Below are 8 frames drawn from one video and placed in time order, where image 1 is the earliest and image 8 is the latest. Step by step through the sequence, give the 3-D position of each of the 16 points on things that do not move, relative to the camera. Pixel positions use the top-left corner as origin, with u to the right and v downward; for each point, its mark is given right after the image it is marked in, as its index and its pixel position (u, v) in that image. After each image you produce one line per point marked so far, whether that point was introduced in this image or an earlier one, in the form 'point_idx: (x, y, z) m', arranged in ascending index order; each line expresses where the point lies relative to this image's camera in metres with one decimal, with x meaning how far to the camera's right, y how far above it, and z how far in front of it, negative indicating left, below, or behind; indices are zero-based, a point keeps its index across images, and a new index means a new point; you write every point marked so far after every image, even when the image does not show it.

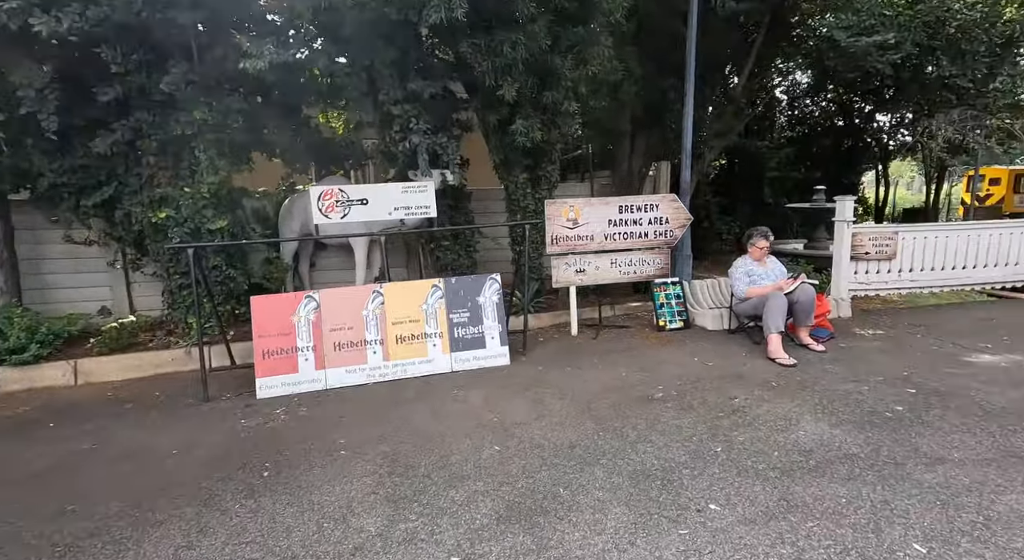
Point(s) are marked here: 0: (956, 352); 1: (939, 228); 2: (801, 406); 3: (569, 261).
0: (+3.5, -0.6, +4.2) m
1: (+4.9, +0.6, +6.1) m
2: (+1.7, -0.7, +3.0) m
3: (+0.5, +0.2, +4.5) m
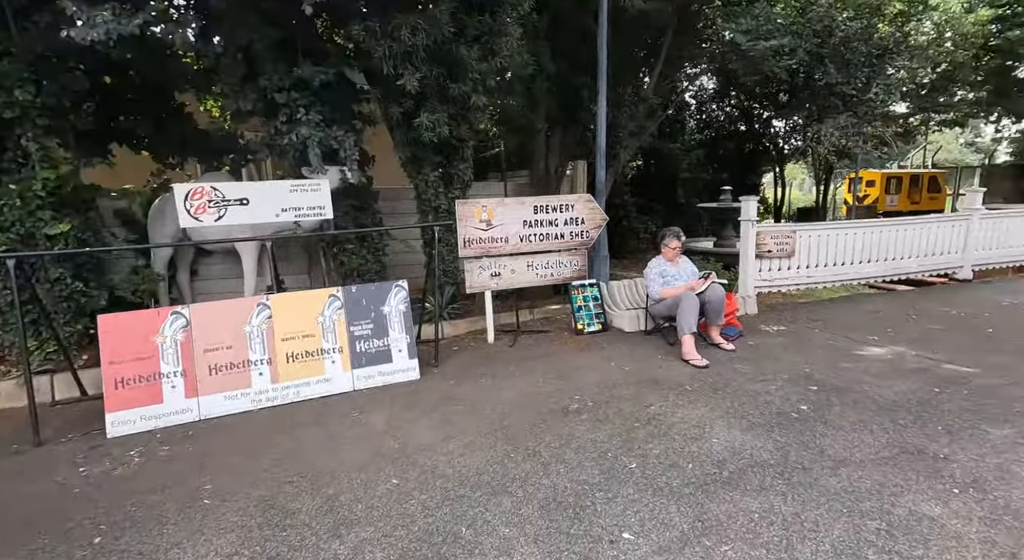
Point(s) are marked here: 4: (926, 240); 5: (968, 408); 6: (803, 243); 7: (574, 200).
0: (+2.8, -0.5, +4.4) m
1: (+3.9, +0.7, +6.5) m
2: (+1.1, -0.7, +3.0) m
3: (-0.2, +0.1, +4.3) m
4: (+5.7, +0.6, +7.2) m
5: (+2.7, -0.7, +3.1) m
6: (+3.5, +0.4, +6.3) m
7: (+0.5, +0.7, +4.6) m
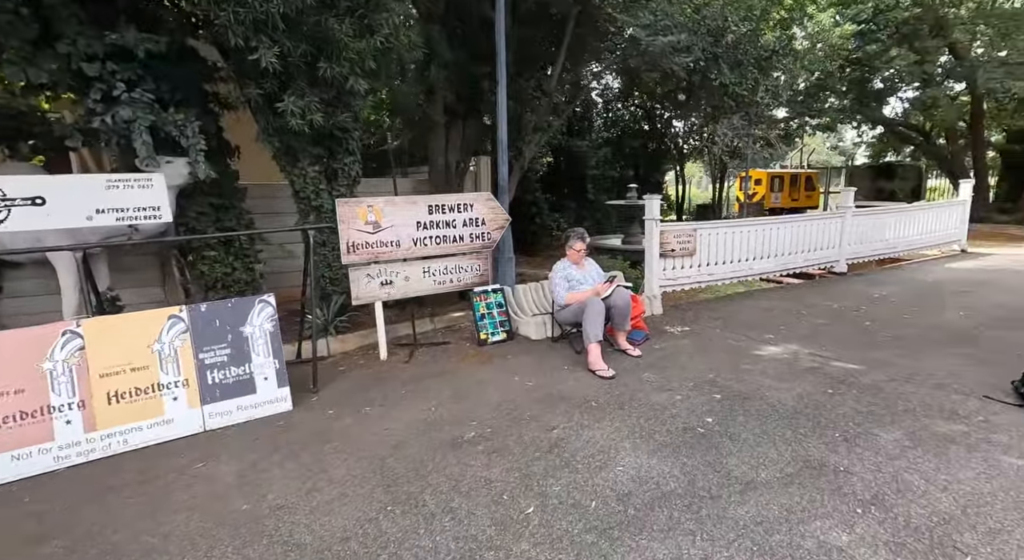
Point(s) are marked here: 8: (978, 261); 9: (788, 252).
0: (+2.0, -0.6, +4.4) m
1: (+2.7, +0.7, +6.6) m
2: (+0.6, -0.8, +2.8) m
3: (-1.0, +0.1, +3.8) m
4: (+4.3, +0.6, +7.7) m
5: (+2.1, -0.8, +3.1) m
6: (+2.3, +0.5, +6.4) m
7: (-0.3, +0.6, +4.2) m
8: (+8.2, +0.4, +9.3) m
9: (+3.9, +0.4, +7.4) m
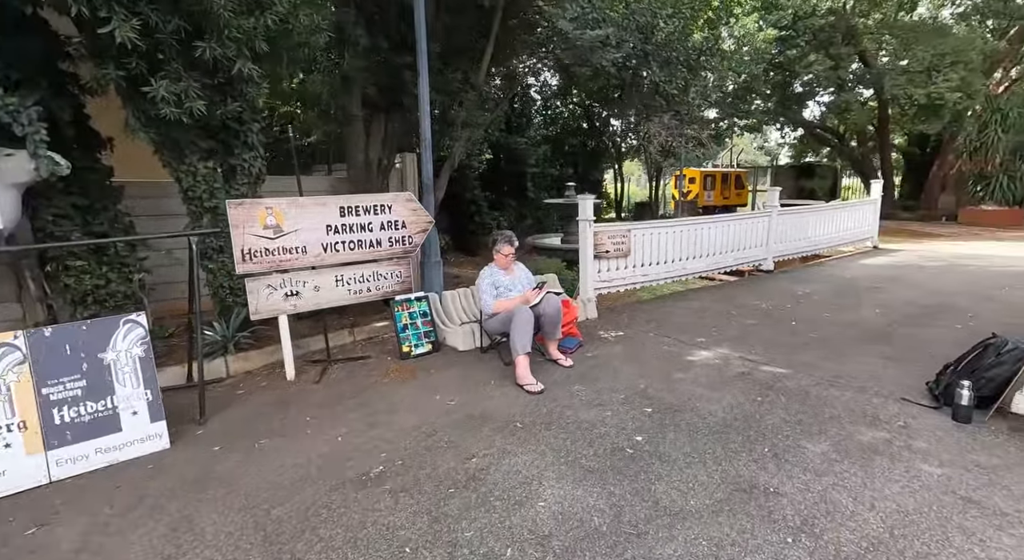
0: (+1.4, -0.6, +4.3) m
1: (+1.9, +0.7, +6.6) m
2: (+0.2, -0.9, +2.6) m
3: (-1.5, 0.0, +3.4) m
4: (+3.4, +0.6, +7.8) m
5: (+1.6, -0.8, +3.1) m
6: (+1.5, +0.4, +6.4) m
7: (-0.9, +0.6, +3.9) m
8: (+7.0, +0.5, +9.9) m
9: (+3.0, +0.4, +7.5) m
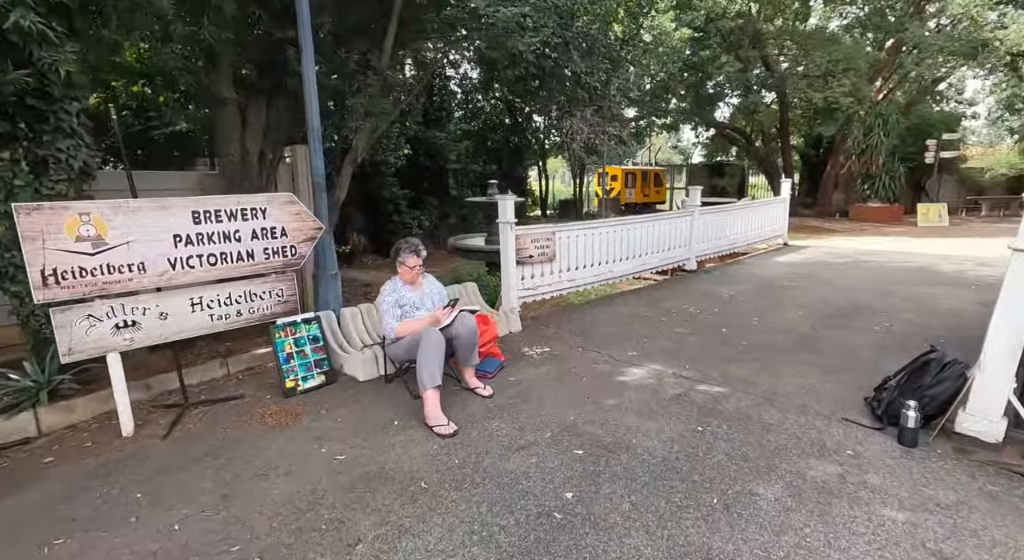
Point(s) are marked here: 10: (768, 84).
0: (+0.7, -0.7, +3.9) m
1: (+0.9, +0.6, +6.3) m
2: (-0.2, -1.0, +2.0) m
3: (-2.0, -0.1, +2.6) m
4: (+2.2, +0.6, +7.6) m
5: (+1.1, -0.9, +2.7) m
6: (+0.6, +0.4, +5.9) m
7: (-1.5, +0.5, +3.2) m
8: (+5.5, +0.5, +10.2) m
9: (+1.8, +0.4, +7.3) m
10: (+7.3, +5.5, +15.0) m
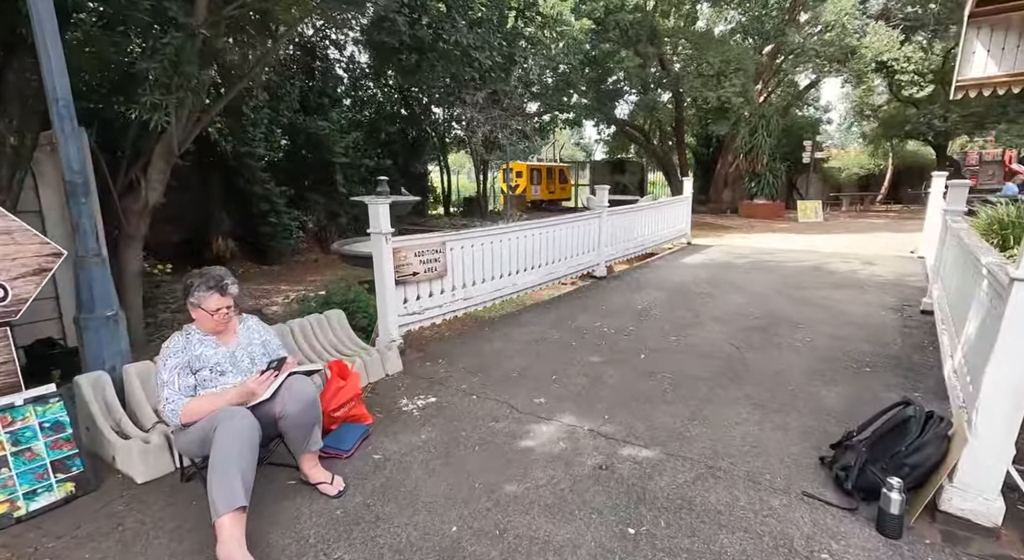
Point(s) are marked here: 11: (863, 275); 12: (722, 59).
0: (0.0, -0.9, +3.0) m
1: (-0.3, +0.5, +5.3) m
2: (-0.6, -1.2, +1.0) m
3: (-2.5, -0.4, +1.2) m
4: (+0.8, +0.5, +6.9) m
5: (+0.6, -1.1, +1.9) m
6: (-0.5, +0.2, +5.0) m
7: (-2.1, +0.2, +1.9) m
8: (+3.6, +0.5, +10.0) m
9: (+0.5, +0.2, +6.5) m
10: (+4.4, +5.6, +15.0) m
11: (+5.0, 0.0, +7.5) m
12: (+5.5, +5.8, +13.8) m
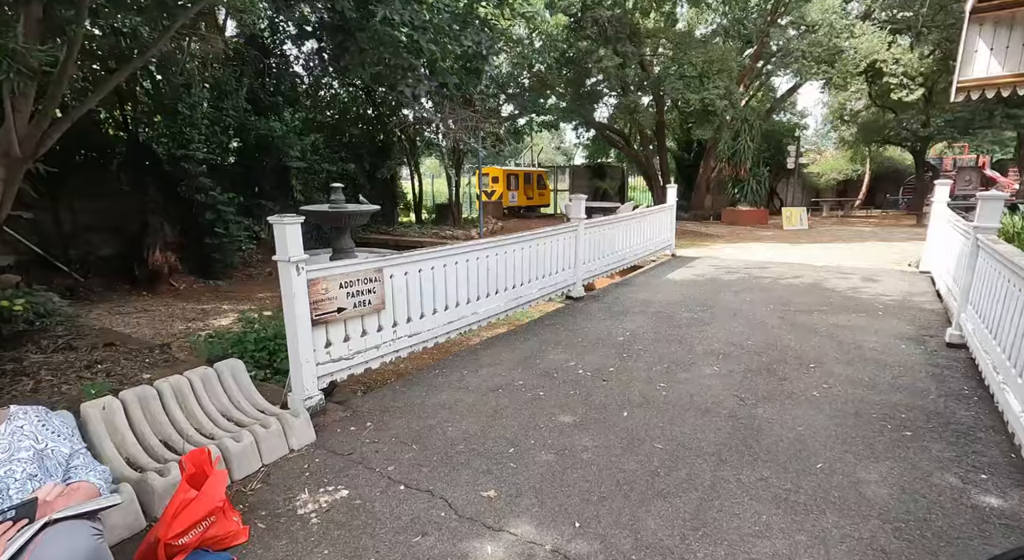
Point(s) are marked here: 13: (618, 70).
0: (-0.3, -1.1, +2.1) m
1: (-0.6, +0.2, +4.4) m
2: (-0.8, -1.4, +0.1) m
3: (-2.7, -0.6, +0.3) m
4: (+0.3, +0.2, +6.1) m
5: (+0.4, -1.3, +1.0) m
6: (-0.9, 0.0, +4.1) m
7: (-2.3, 0.0, +0.9) m
8: (+3.1, +0.2, +9.2) m
9: (+0.1, 0.0, +5.7) m
10: (+3.7, +5.3, +14.2) m
11: (+4.6, -0.2, +6.8) m
12: (+4.8, +5.5, +13.1) m
13: (+2.8, +5.4, +13.5) m
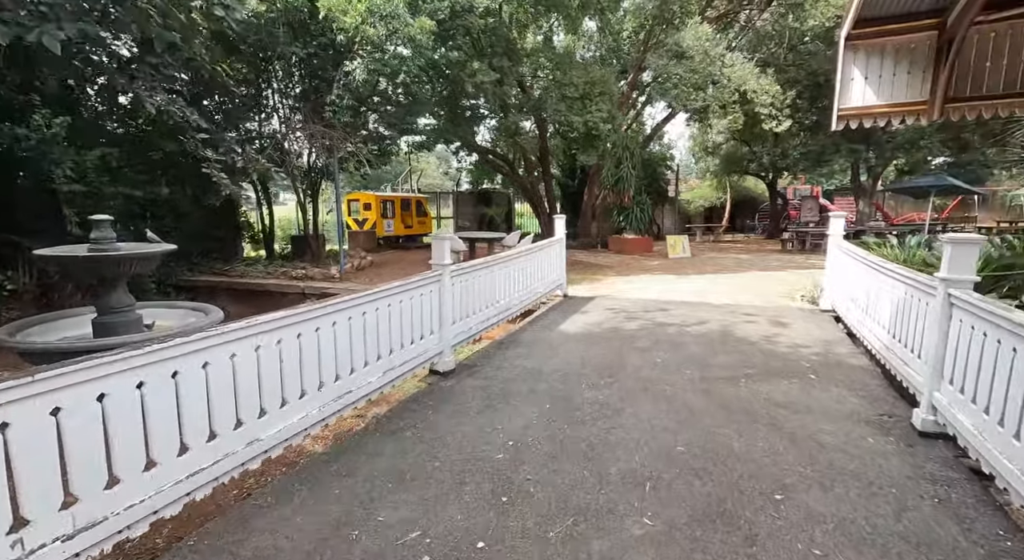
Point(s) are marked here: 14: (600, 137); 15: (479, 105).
0: (-0.8, -1.5, +0.2) m
1: (-1.6, -0.3, +2.4) m
2: (-0.9, -1.8, -2.0) m
3: (-2.8, -1.1, -2.1) m
4: (-1.0, -0.4, +4.2) m
5: (+0.1, -1.7, -0.8) m
6: (-1.8, -0.6, +2.0) m
7: (-2.5, -0.5, -1.4) m
8: (+1.1, -0.5, +7.9) m
9: (-1.2, -0.6, +3.7) m
10: (+0.5, +4.3, +13.1) m
11: (+3.0, -0.8, +5.8) m
12: (+1.7, +4.7, +12.3) m
13: (-0.3, +4.5, +12.2) m
14: (+2.3, +3.6, +13.3) m
15: (-0.8, +4.4, +13.0) m
